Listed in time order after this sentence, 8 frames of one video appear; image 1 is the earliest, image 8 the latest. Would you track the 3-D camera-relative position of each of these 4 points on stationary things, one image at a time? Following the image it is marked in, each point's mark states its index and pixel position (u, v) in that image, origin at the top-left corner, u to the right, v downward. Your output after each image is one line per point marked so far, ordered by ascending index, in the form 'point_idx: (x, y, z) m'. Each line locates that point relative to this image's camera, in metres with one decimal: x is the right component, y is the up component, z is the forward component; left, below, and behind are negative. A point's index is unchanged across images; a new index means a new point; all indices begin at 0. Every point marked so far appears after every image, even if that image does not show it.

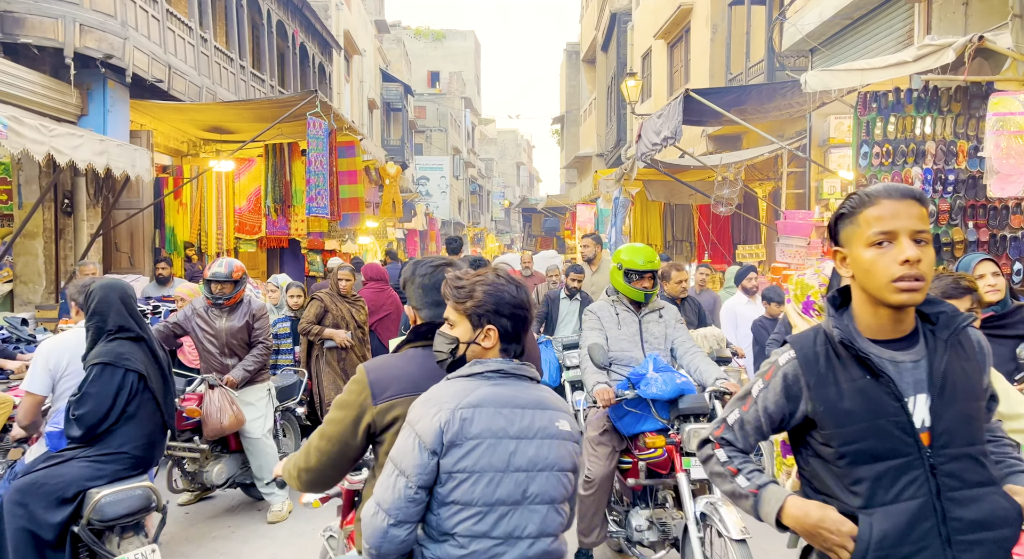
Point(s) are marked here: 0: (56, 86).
0: (-3.7, +1.6, +7.7) m
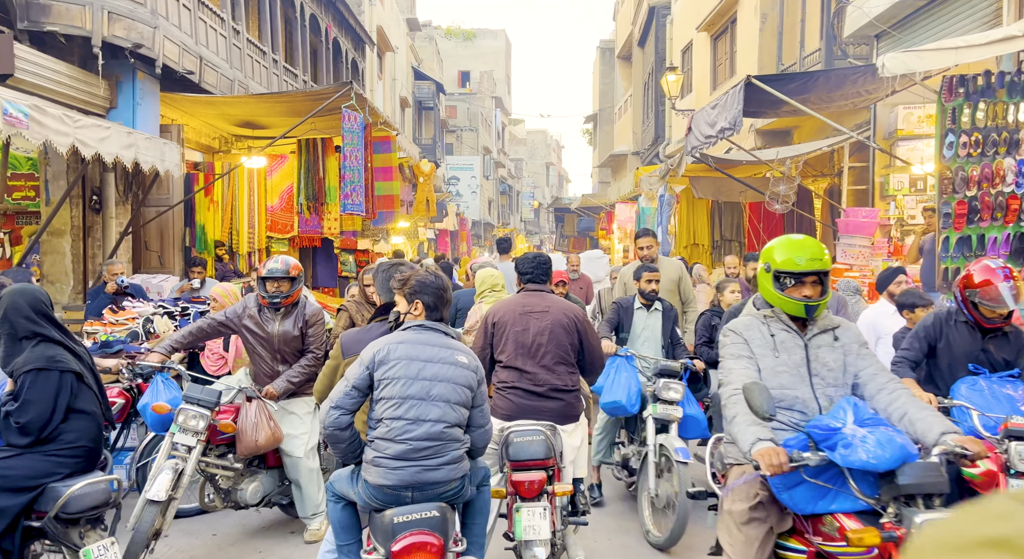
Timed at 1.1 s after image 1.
0: (-3.4, +1.6, +7.4) m
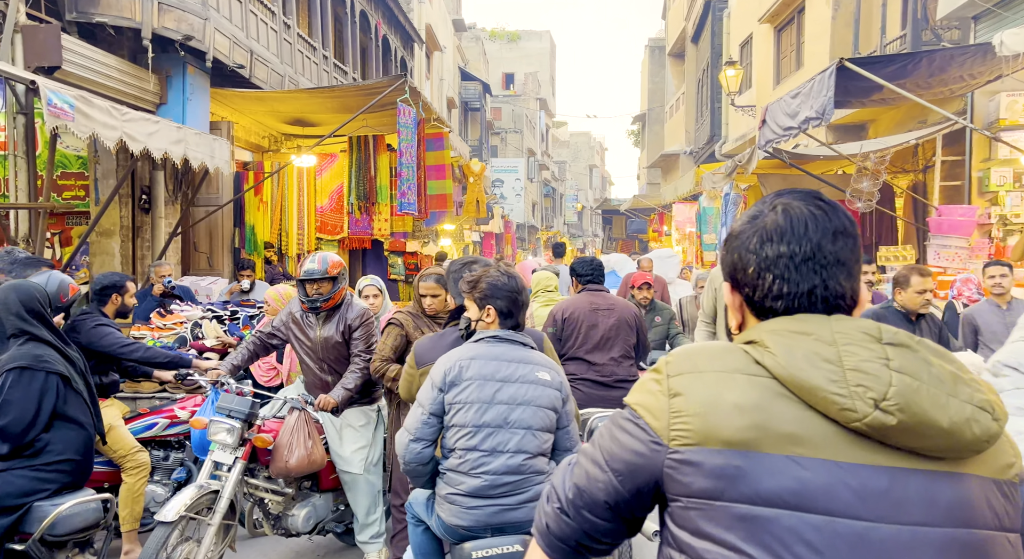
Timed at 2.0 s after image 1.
0: (-2.9, +1.6, +7.1) m
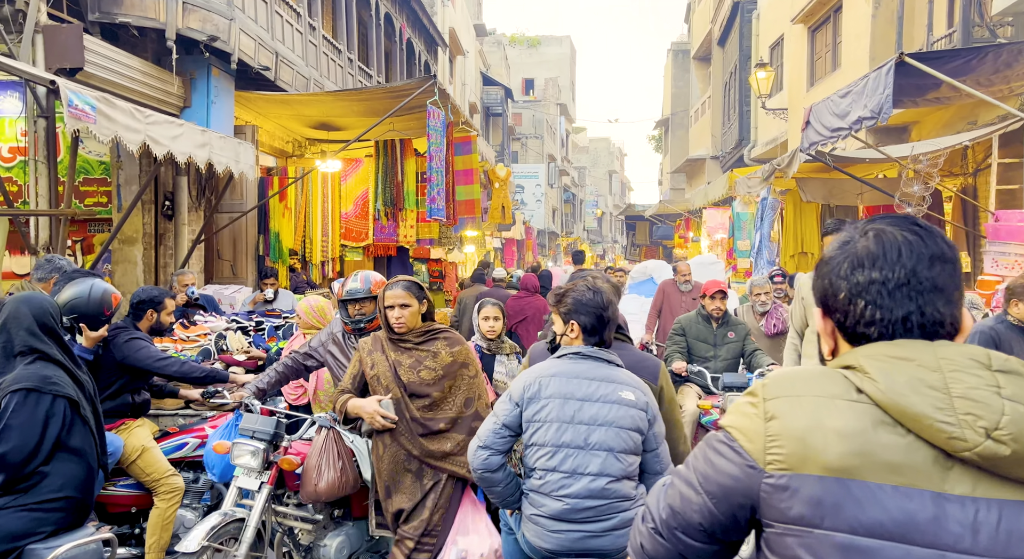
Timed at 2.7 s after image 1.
0: (-2.6, +1.5, +6.9) m
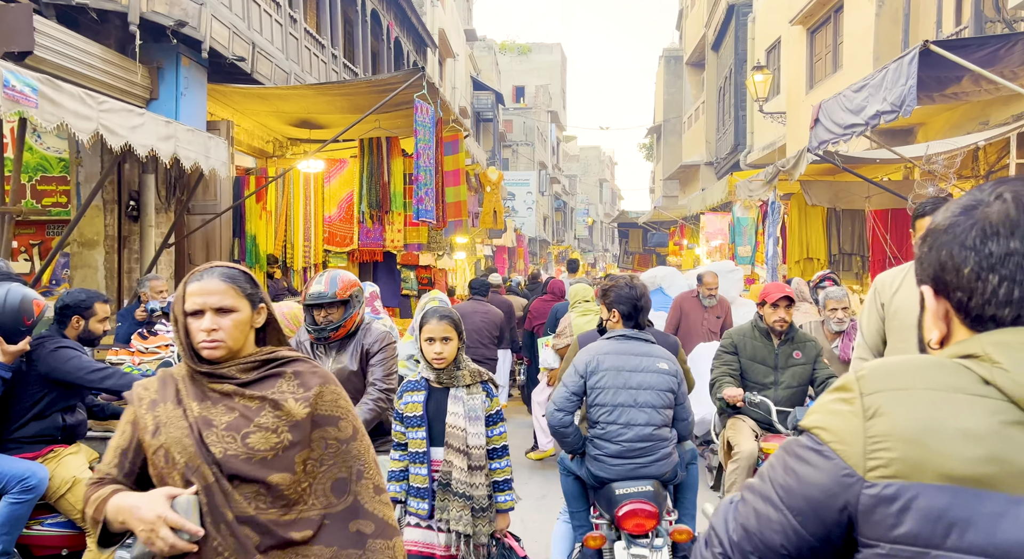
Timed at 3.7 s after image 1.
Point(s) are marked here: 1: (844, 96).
0: (-2.7, +1.5, +6.4) m
1: (+3.5, +1.9, +9.7) m
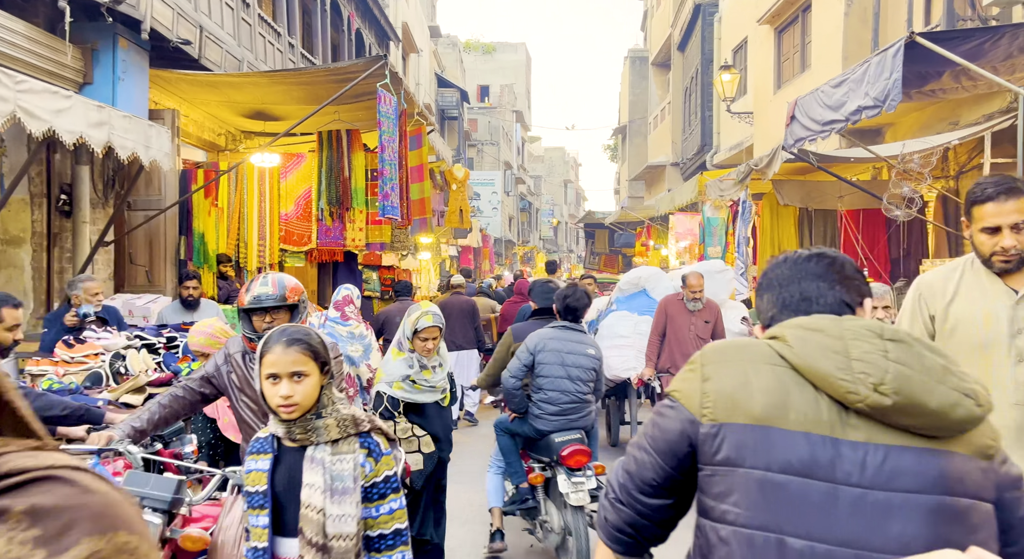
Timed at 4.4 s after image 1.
0: (-2.9, +1.5, +5.8) m
1: (+3.1, +1.9, +9.4) m
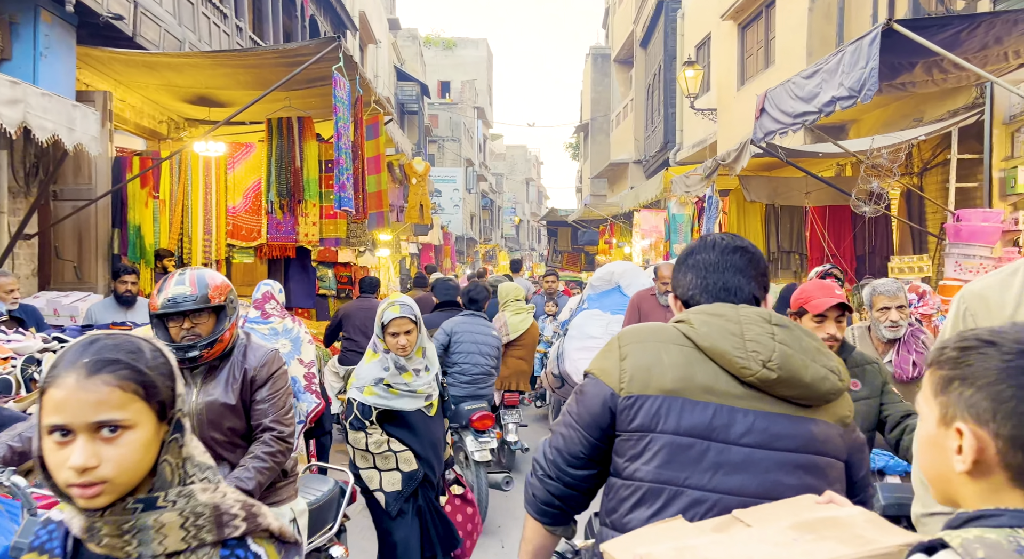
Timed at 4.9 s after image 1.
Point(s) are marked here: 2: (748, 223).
0: (-3.1, +1.5, +5.3) m
1: (+2.7, +1.9, +9.1) m
2: (+3.4, +0.8, +13.3) m
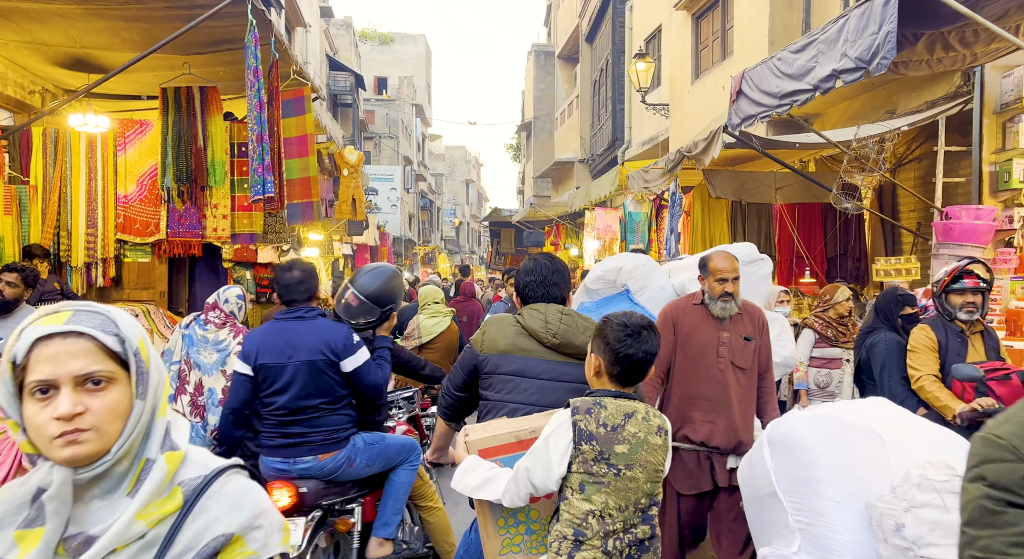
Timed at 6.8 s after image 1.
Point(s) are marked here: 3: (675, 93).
0: (-3.3, +1.5, +3.8) m
1: (+2.3, +1.9, +8.0) m
2: (+2.6, +0.8, +12.2) m
3: (+3.4, +3.9, +19.2) m
